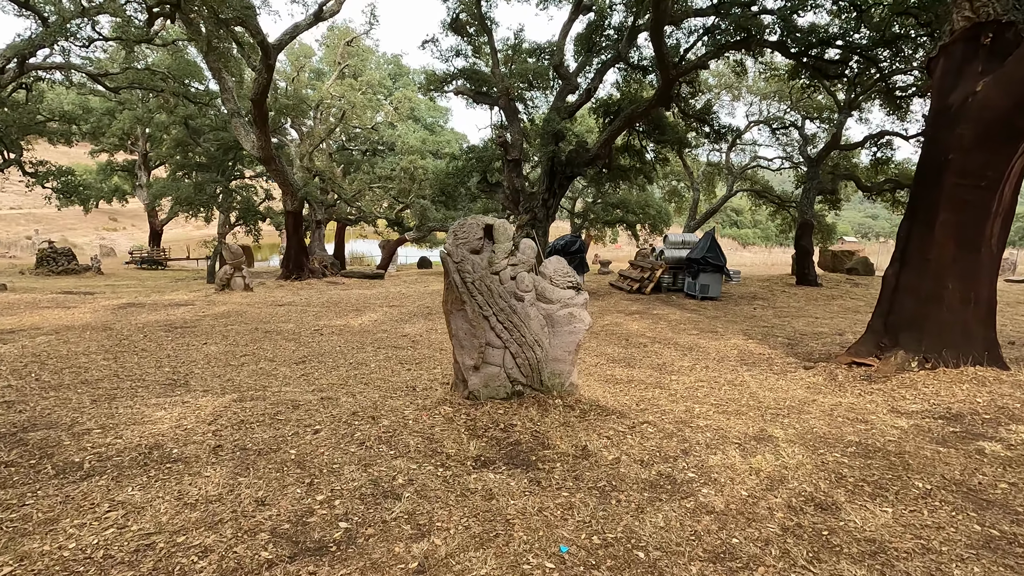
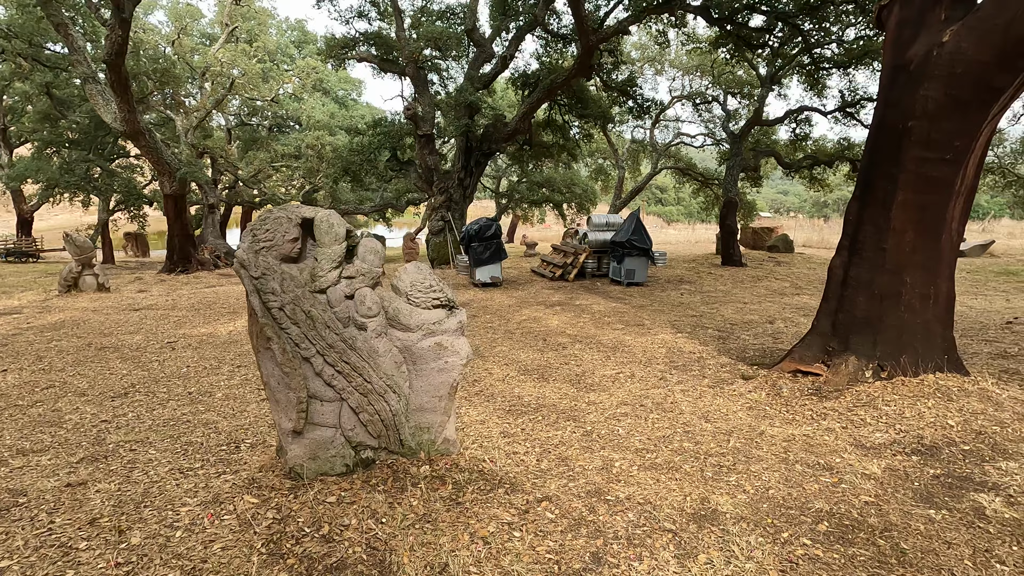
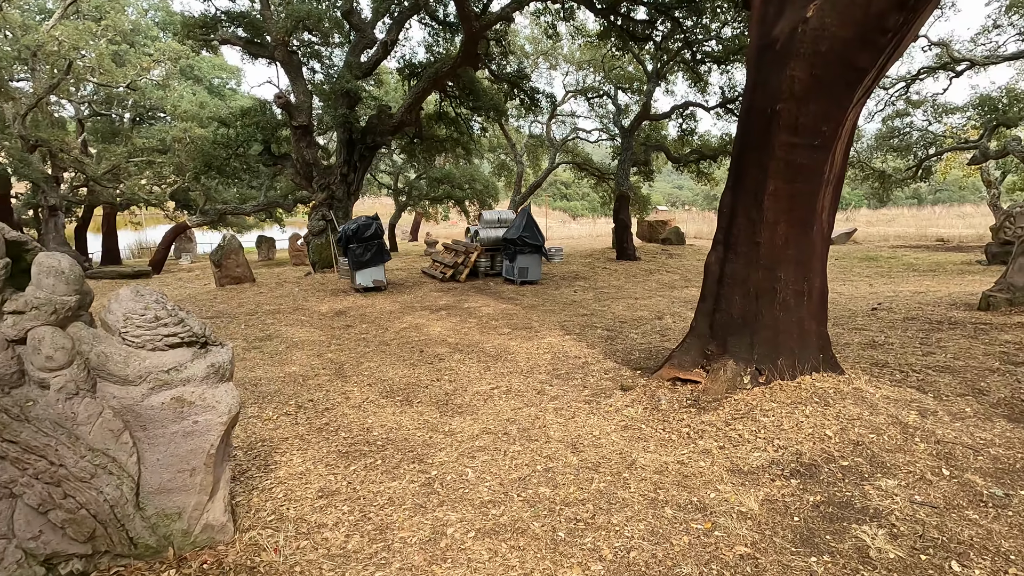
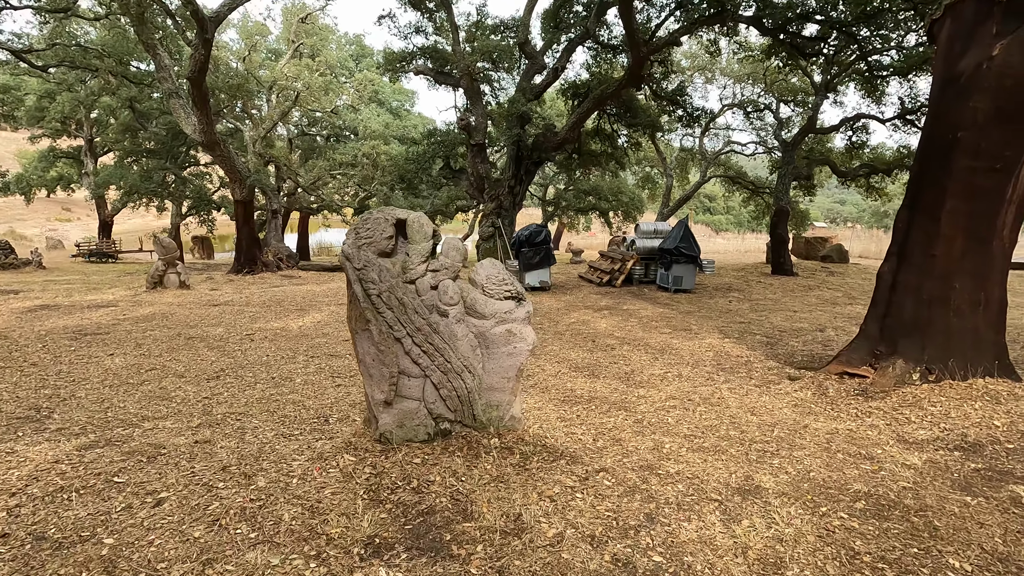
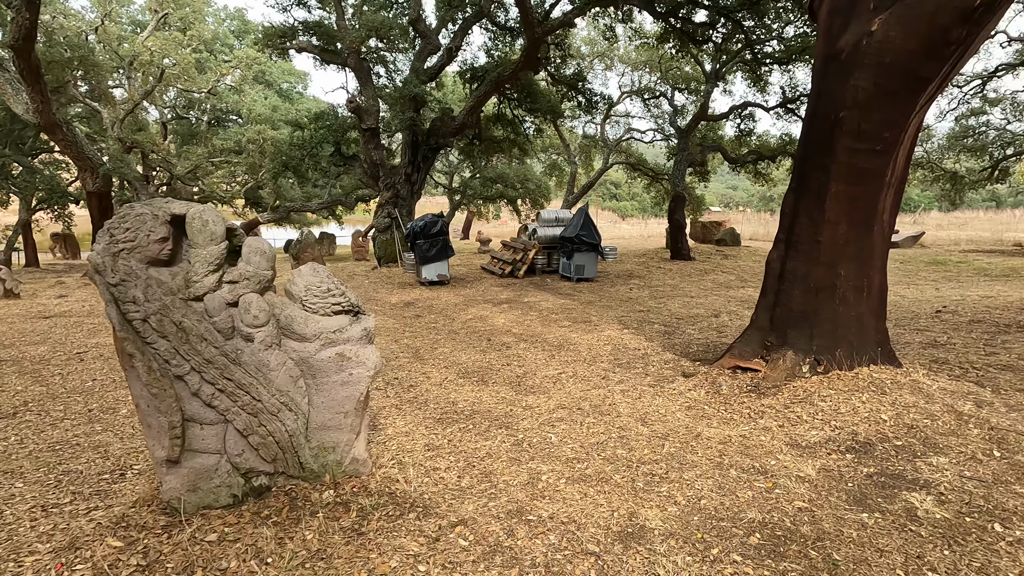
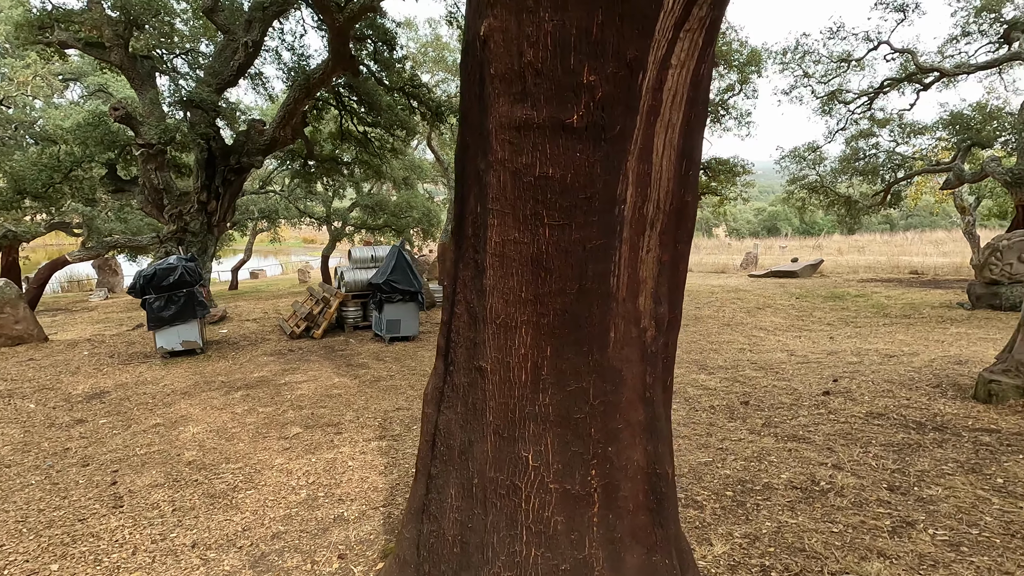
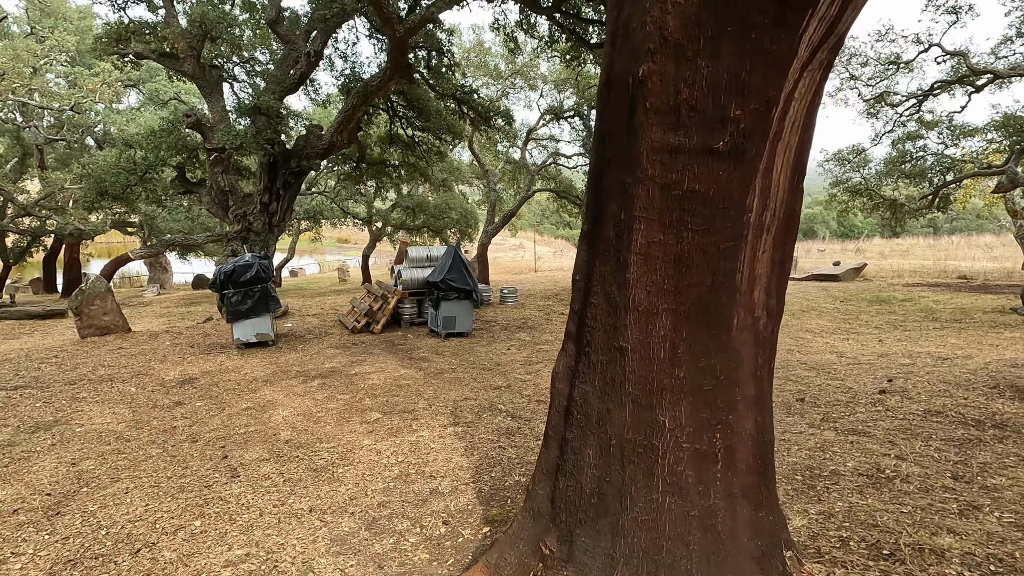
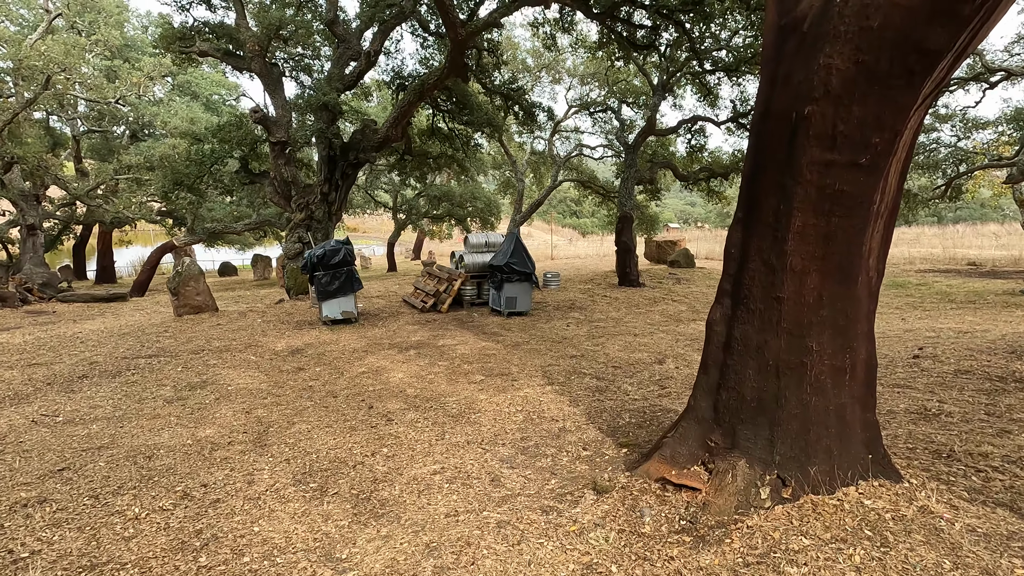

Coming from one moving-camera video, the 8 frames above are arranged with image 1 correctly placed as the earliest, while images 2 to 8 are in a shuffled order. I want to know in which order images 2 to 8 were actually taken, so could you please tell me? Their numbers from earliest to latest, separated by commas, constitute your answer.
4, 2, 5, 3, 8, 7, 6
